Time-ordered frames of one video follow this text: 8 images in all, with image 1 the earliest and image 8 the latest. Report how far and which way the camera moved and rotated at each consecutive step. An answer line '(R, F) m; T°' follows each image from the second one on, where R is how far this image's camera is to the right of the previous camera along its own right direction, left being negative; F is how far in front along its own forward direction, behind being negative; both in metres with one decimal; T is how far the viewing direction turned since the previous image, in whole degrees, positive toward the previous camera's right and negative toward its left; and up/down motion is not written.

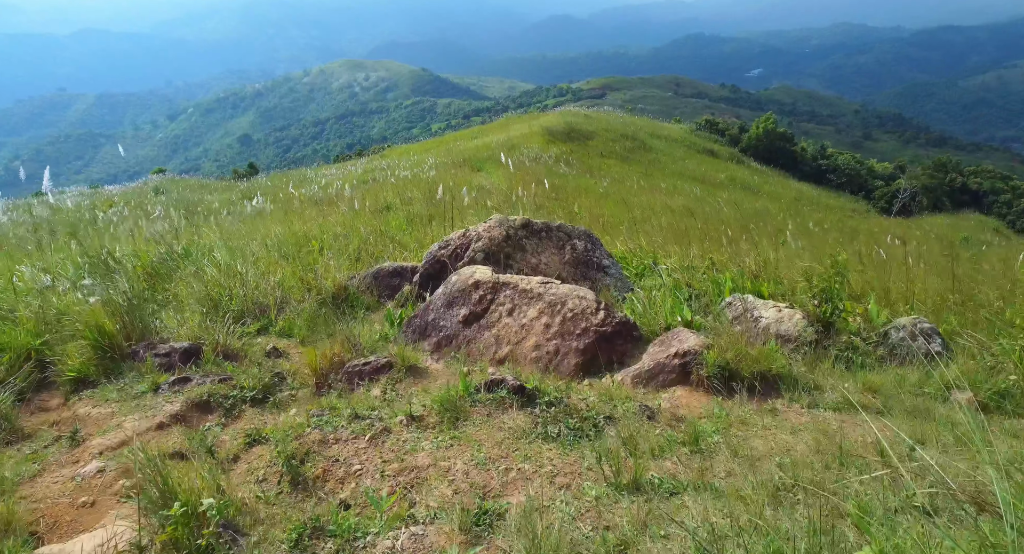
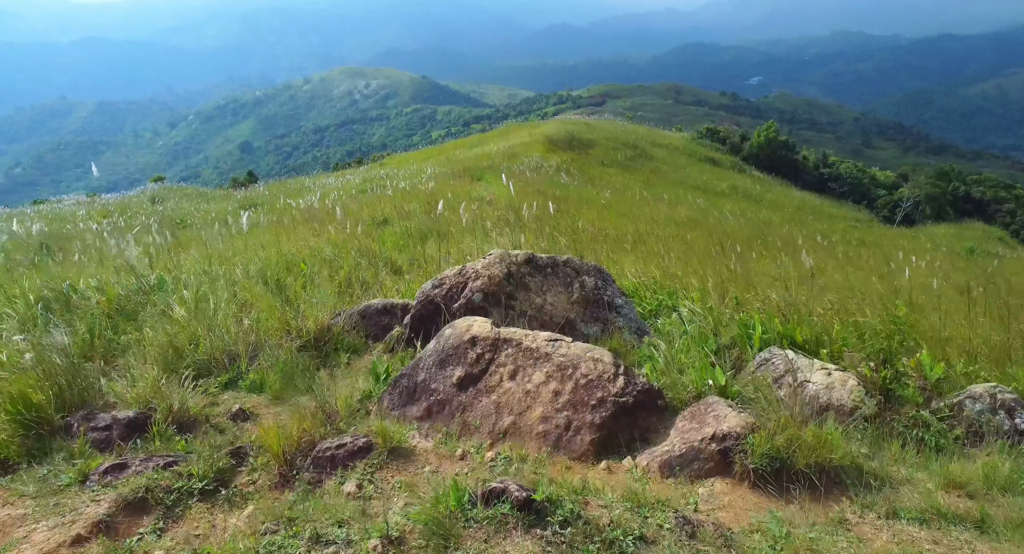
(0.0, +0.5) m; 0°
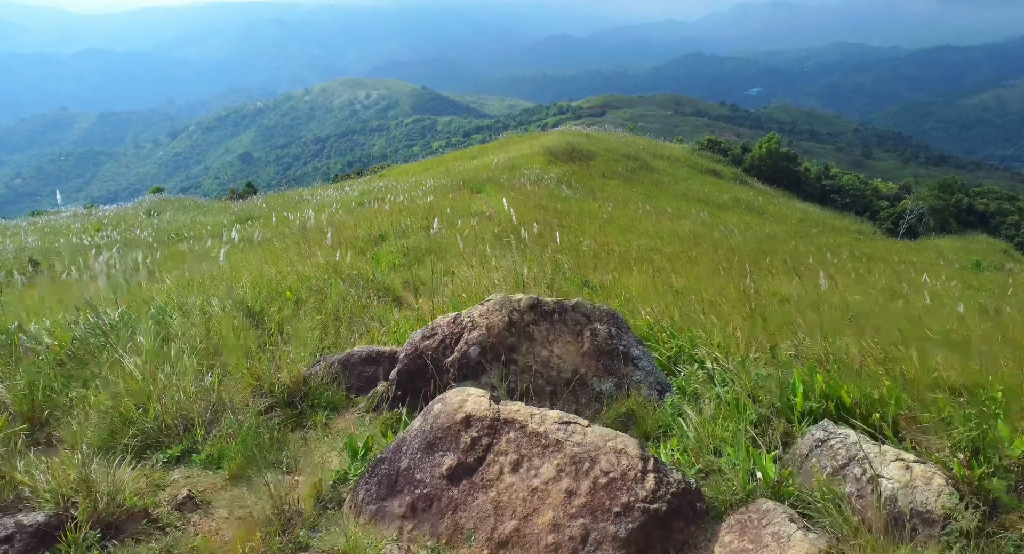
(0.0, +0.6) m; 0°
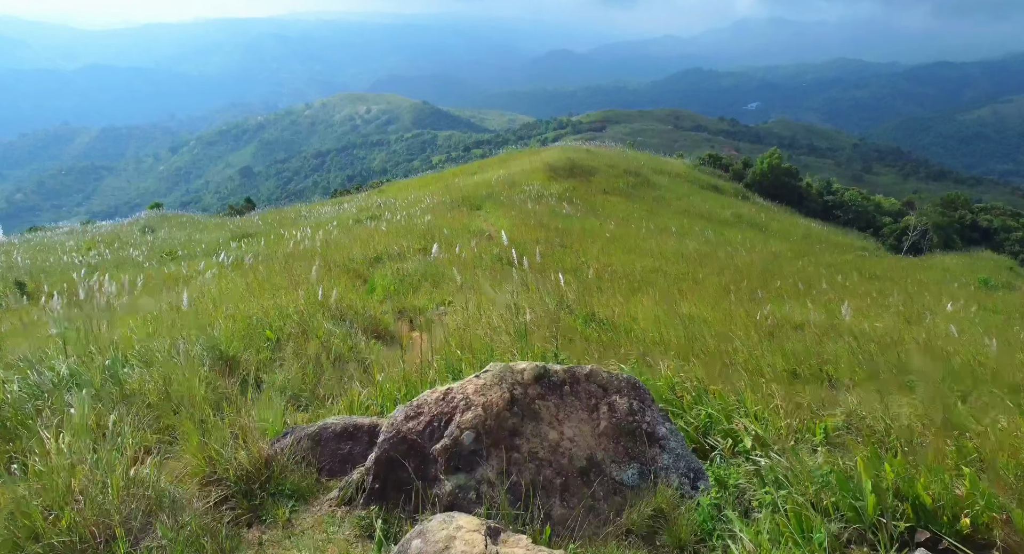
(0.0, +0.7) m; 0°
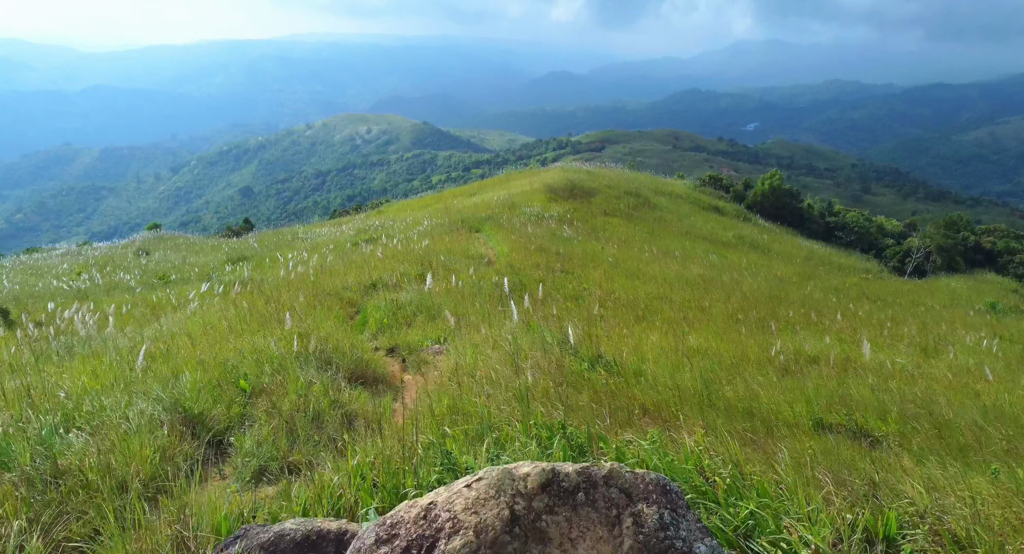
(0.0, +0.7) m; 0°
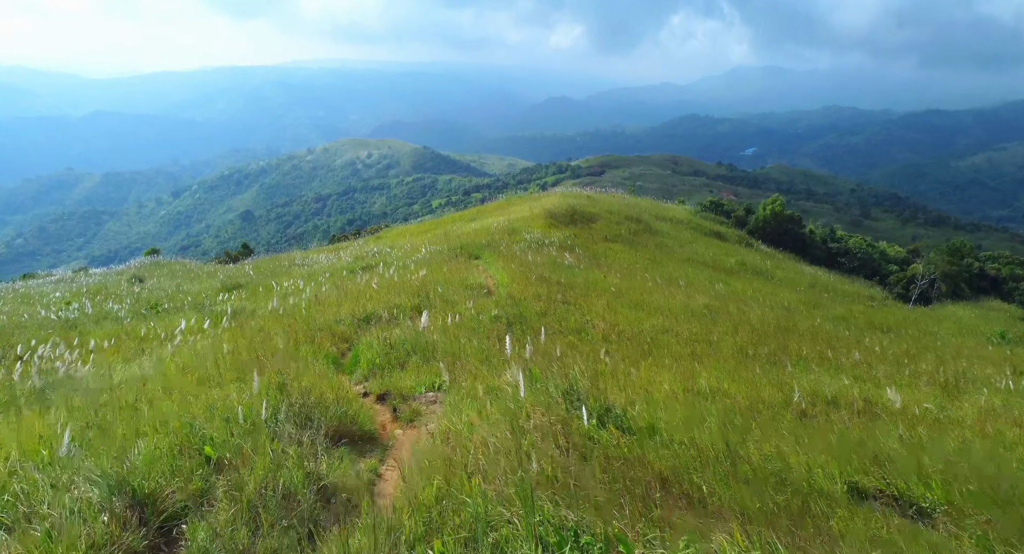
(0.0, +0.7) m; 0°
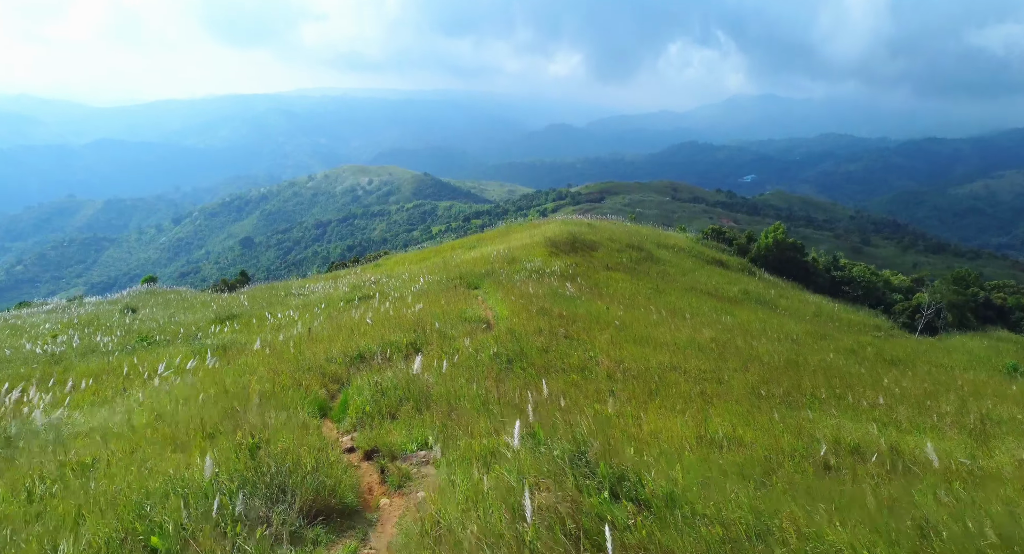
(0.0, +0.8) m; 0°
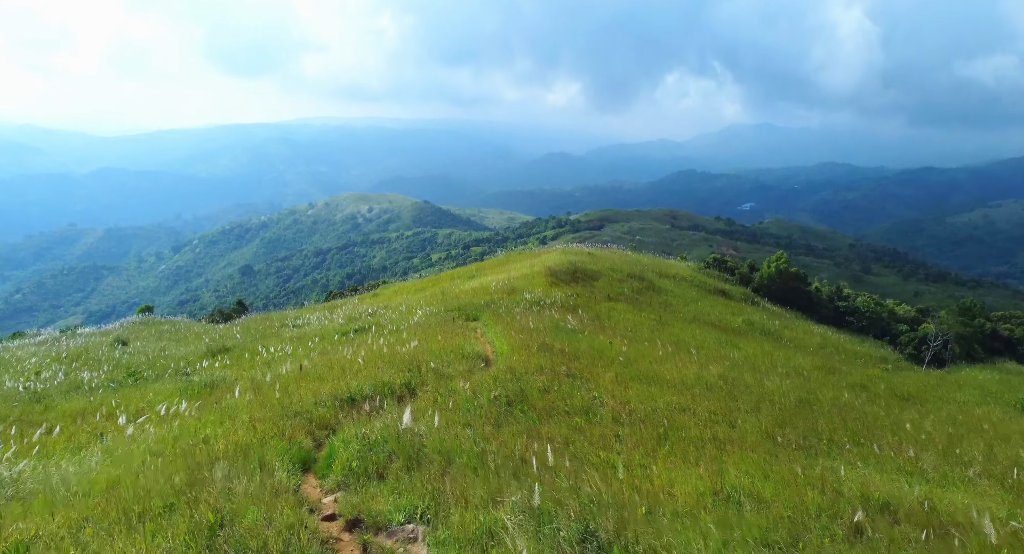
(0.0, +0.8) m; 0°
